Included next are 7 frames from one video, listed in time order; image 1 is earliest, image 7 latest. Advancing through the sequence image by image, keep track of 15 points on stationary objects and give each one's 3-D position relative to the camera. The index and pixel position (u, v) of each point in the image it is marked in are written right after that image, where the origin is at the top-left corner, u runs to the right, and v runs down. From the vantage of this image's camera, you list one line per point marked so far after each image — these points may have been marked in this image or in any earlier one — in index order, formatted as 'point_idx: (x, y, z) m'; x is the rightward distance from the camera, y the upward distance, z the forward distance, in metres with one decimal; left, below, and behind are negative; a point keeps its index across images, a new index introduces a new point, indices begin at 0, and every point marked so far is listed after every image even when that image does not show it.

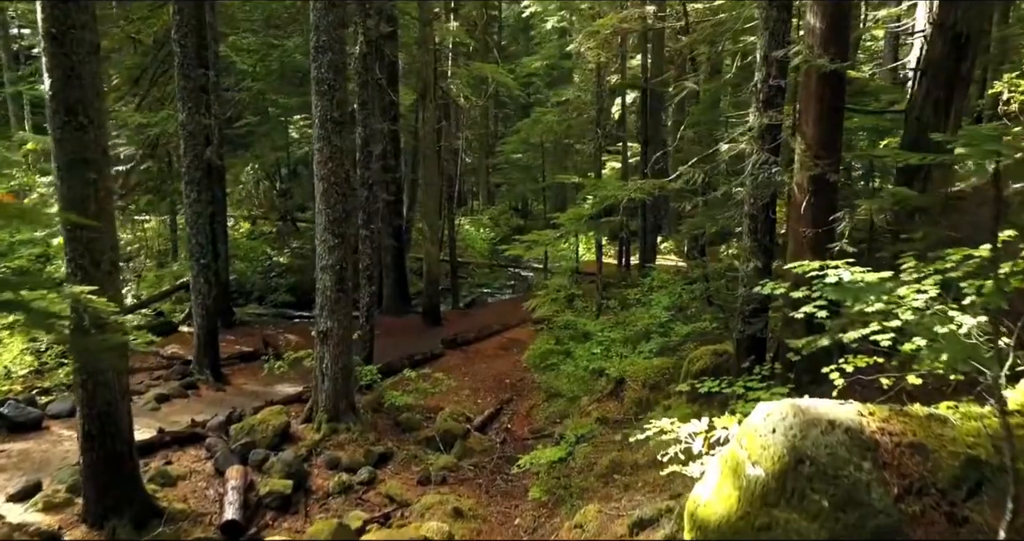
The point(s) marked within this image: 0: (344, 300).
0: (-2.5, -0.4, +9.8) m
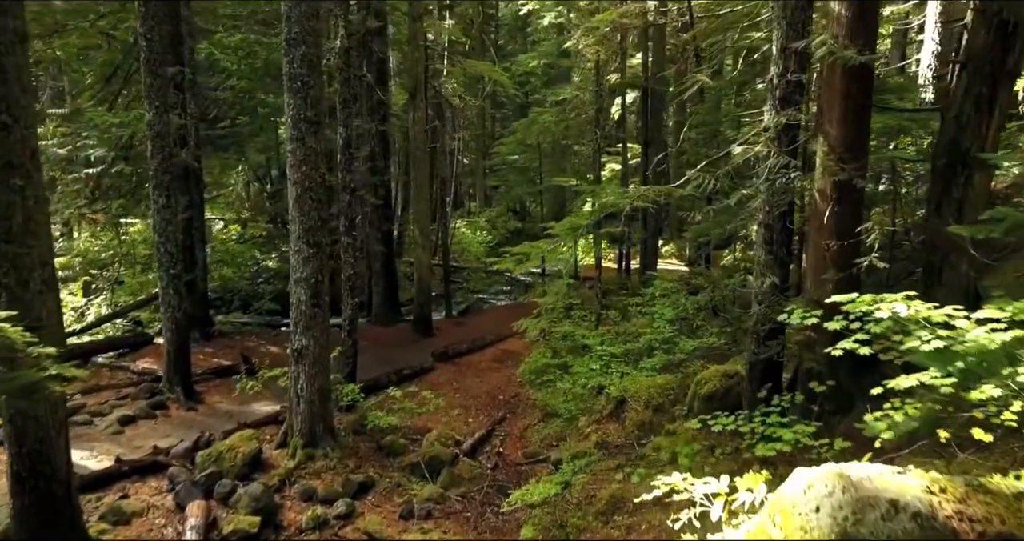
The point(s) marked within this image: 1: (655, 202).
0: (-2.6, -0.6, +9.0) m
1: (+2.0, +0.9, +9.1) m
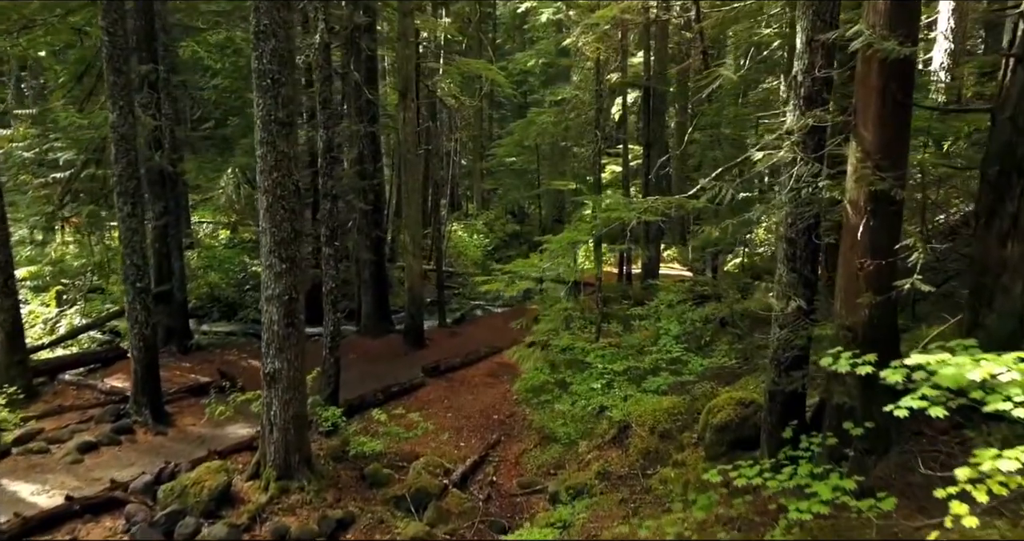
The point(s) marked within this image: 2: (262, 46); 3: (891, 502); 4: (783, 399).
0: (-2.7, -0.8, +8.2) m
1: (+1.9, +0.7, +8.3) m
2: (-2.9, +2.6, +7.6) m
3: (+2.7, -1.6, +4.6) m
4: (+2.7, -1.3, +6.6) m
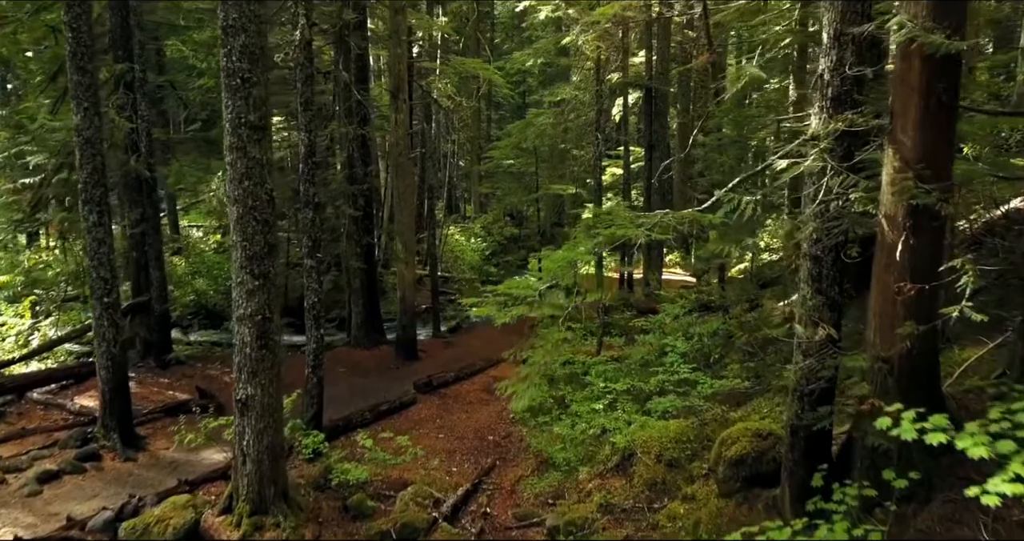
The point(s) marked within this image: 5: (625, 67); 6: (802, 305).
0: (-2.8, -1.0, +7.5) m
1: (+1.9, +0.5, +7.6) m
2: (-3.0, +2.4, +6.9) m
3: (+2.6, -1.8, +3.9) m
4: (+2.7, -1.5, +5.9) m
5: (+3.4, +6.0, +19.4) m
6: (+2.6, -0.3, +5.9) m
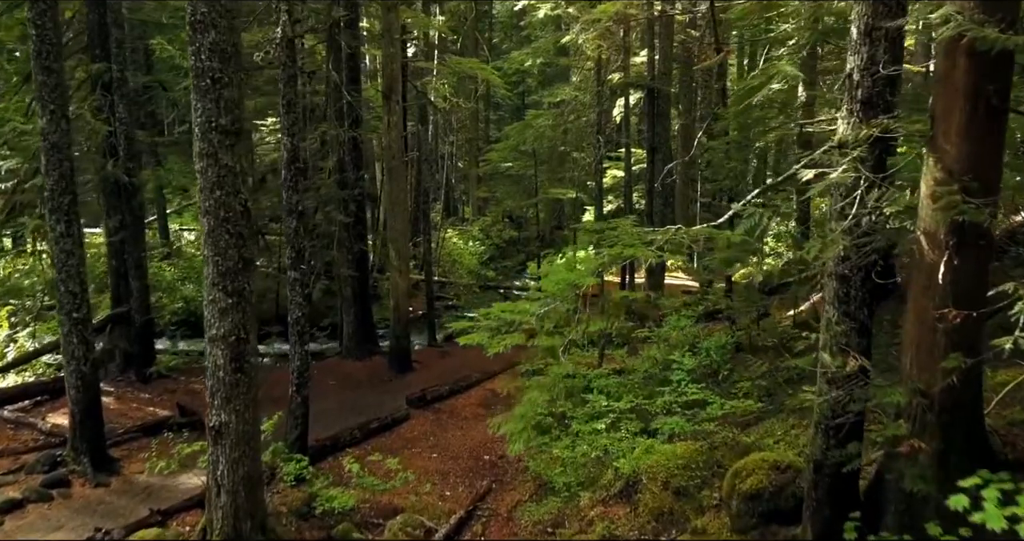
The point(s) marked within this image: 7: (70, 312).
0: (-2.8, -1.2, +6.9) m
1: (+1.8, +0.4, +7.1) m
2: (-3.0, +2.2, +6.3) m
3: (+2.5, -2.0, +3.3) m
4: (+2.6, -1.7, +5.3) m
5: (+3.3, +5.9, +18.8) m
6: (+2.6, -0.5, +5.3) m
7: (-5.9, -0.6, +8.7) m
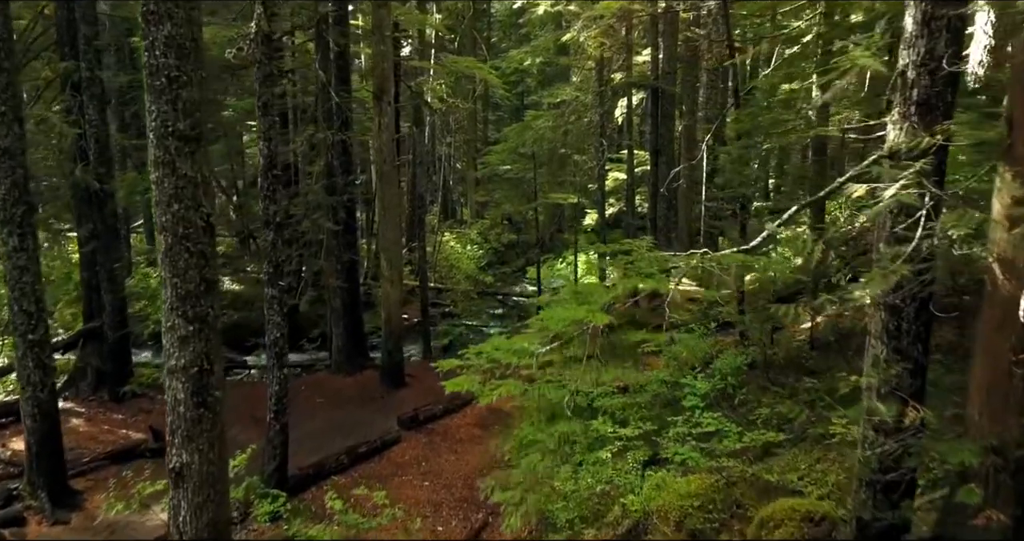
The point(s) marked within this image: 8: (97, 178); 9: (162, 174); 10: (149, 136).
0: (-2.9, -1.4, +6.2) m
1: (+1.8, +0.2, +6.3) m
2: (-3.1, +2.0, +5.6) m
3: (+2.5, -2.2, +2.6) m
4: (+2.6, -1.9, +4.5) m
5: (+3.3, +5.7, +18.0) m
6: (+2.5, -0.7, +4.6) m
7: (-5.9, -0.8, +7.9) m
8: (-7.0, +1.6, +11.0) m
9: (-3.1, +0.9, +5.8) m
10: (-3.2, +1.2, +5.8) m
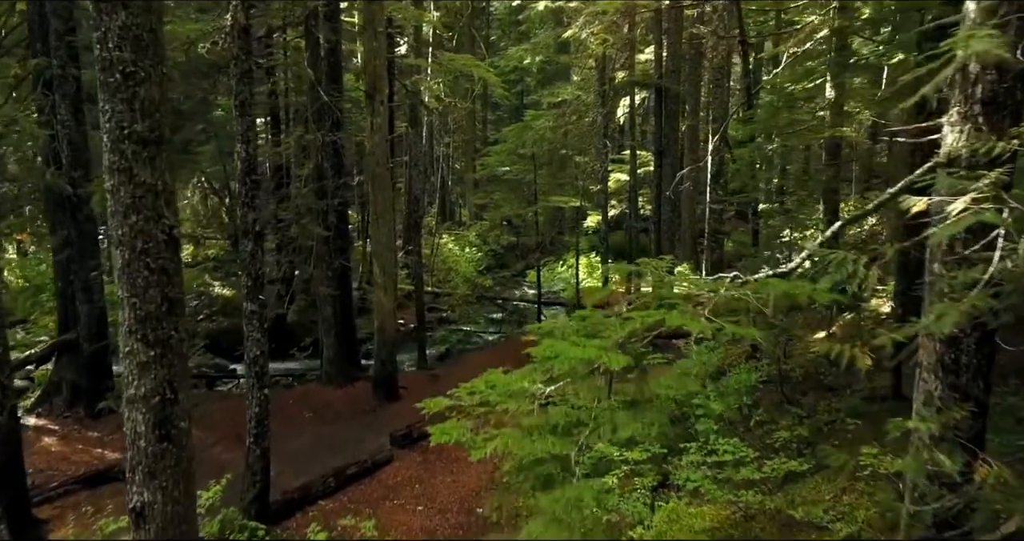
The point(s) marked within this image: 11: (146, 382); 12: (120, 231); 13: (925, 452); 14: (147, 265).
0: (-2.9, -1.6, +5.6) m
1: (+1.8, 0.0, +5.7) m
2: (-3.1, +1.9, +4.9) m
3: (+2.5, -2.3, +1.9) m
4: (+2.6, -2.0, +3.9) m
5: (+3.2, +5.5, +17.4) m
6: (+2.5, -0.8, +3.9) m
7: (-5.9, -0.9, +7.3) m
8: (-7.0, +1.5, +10.4) m
9: (-3.1, +0.7, +5.1) m
10: (-3.2, +1.1, +5.1) m
11: (-3.0, -0.9, +5.4) m
12: (-3.1, +0.3, +5.2) m
13: (+2.5, -1.1, +3.8) m
14: (-2.9, 0.0, +5.3) m
